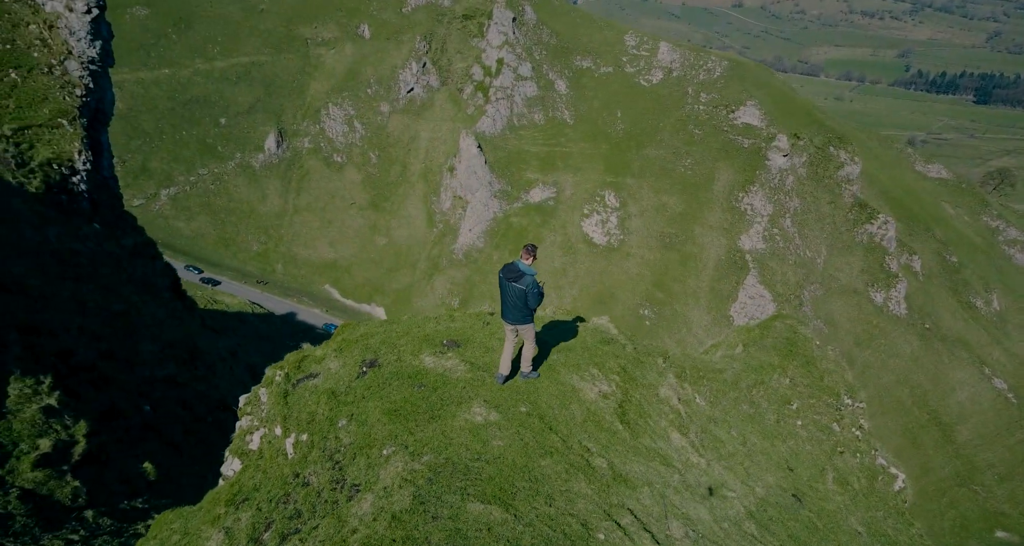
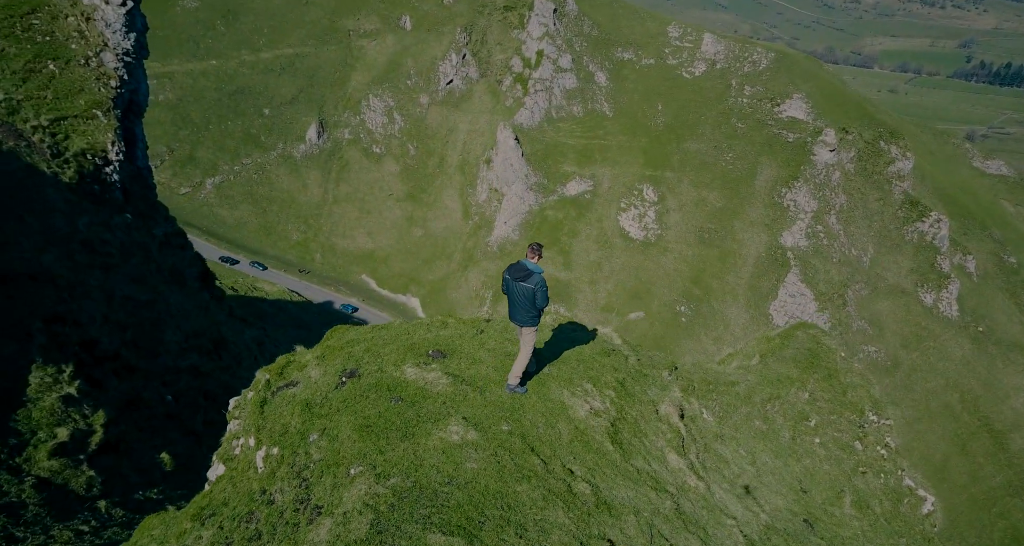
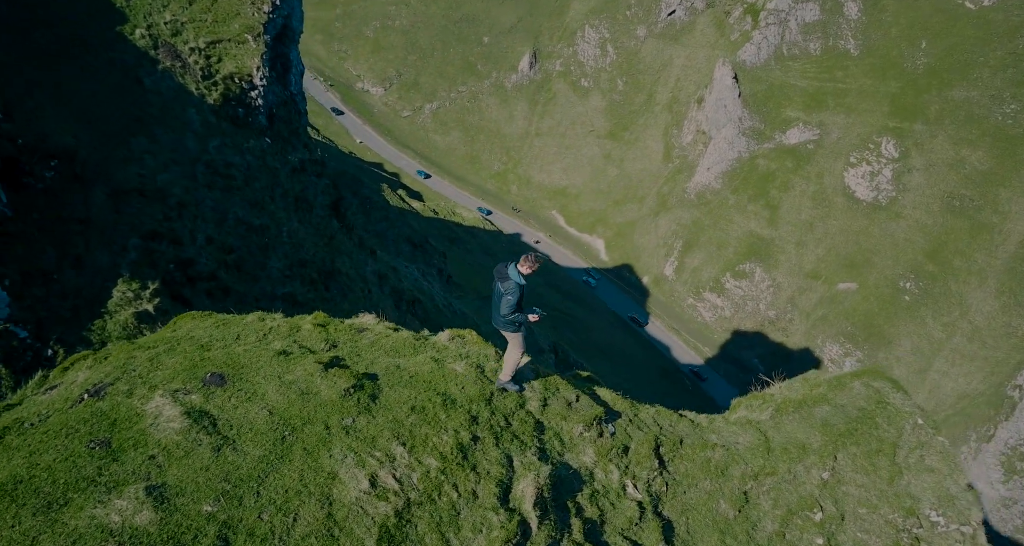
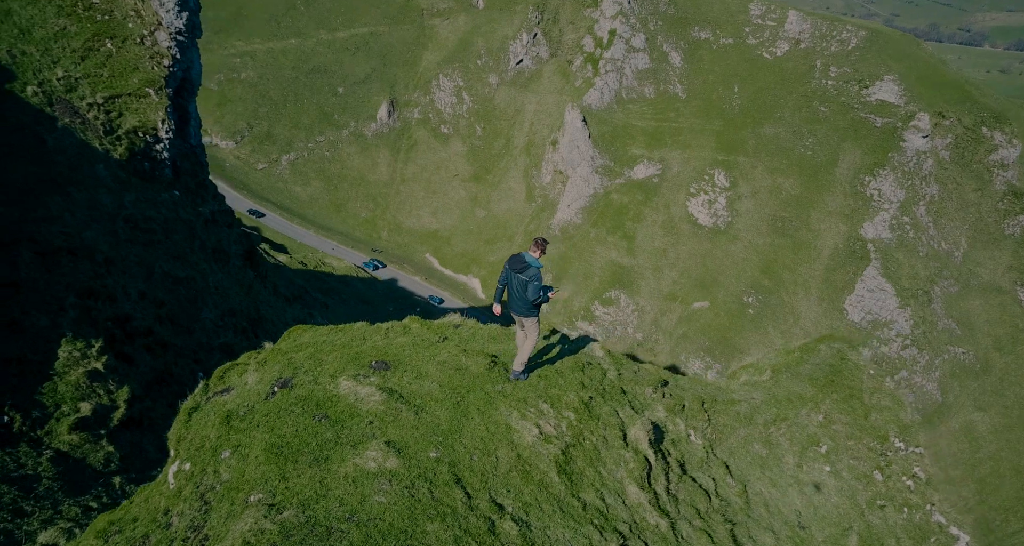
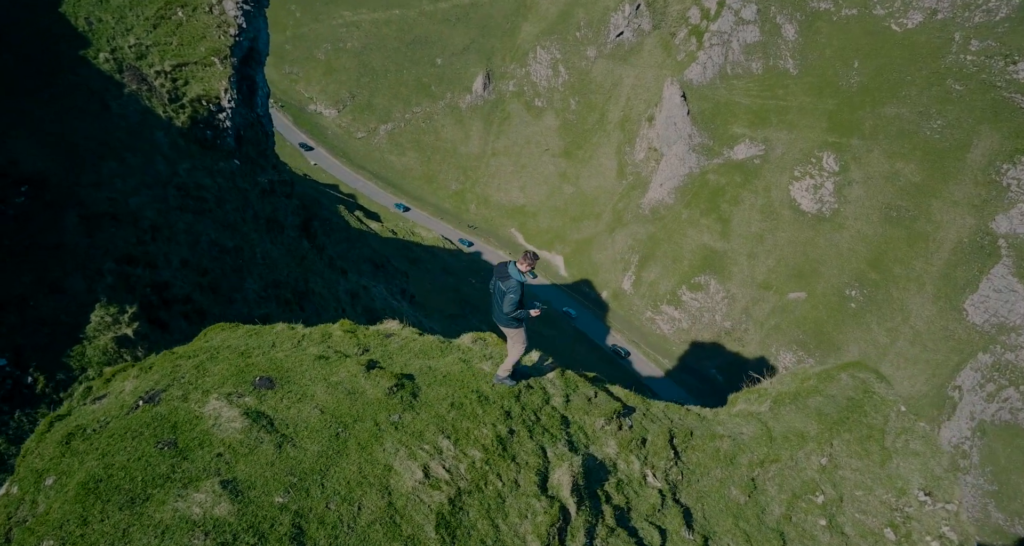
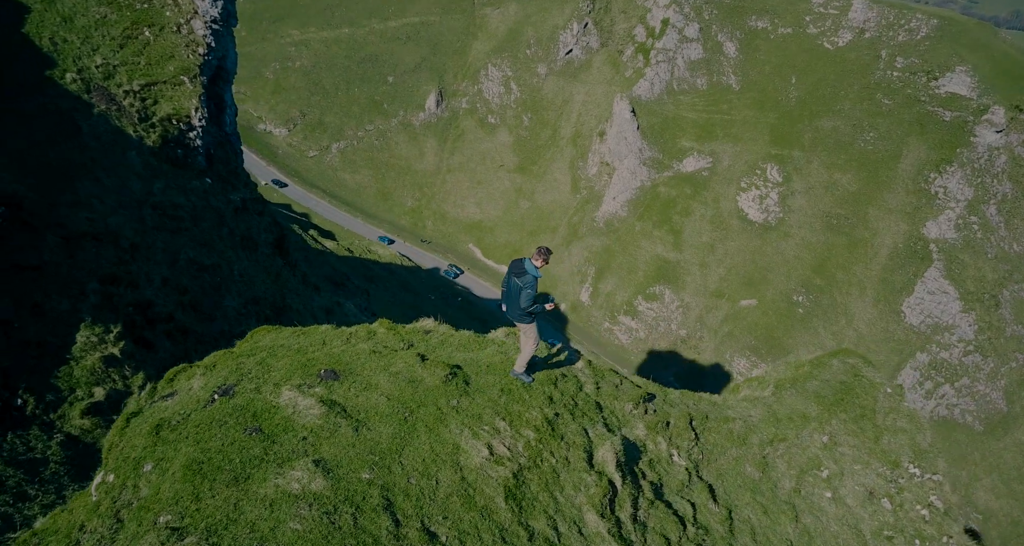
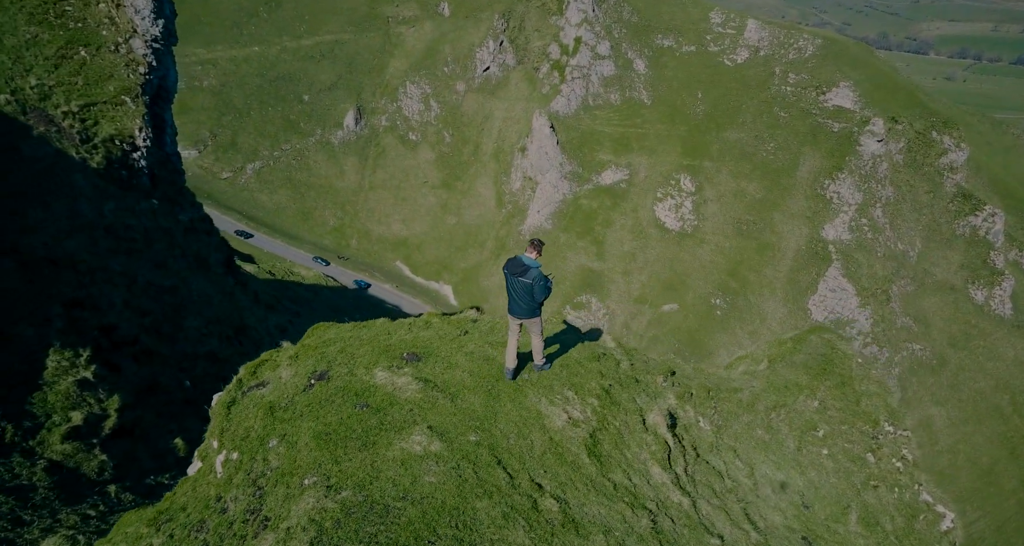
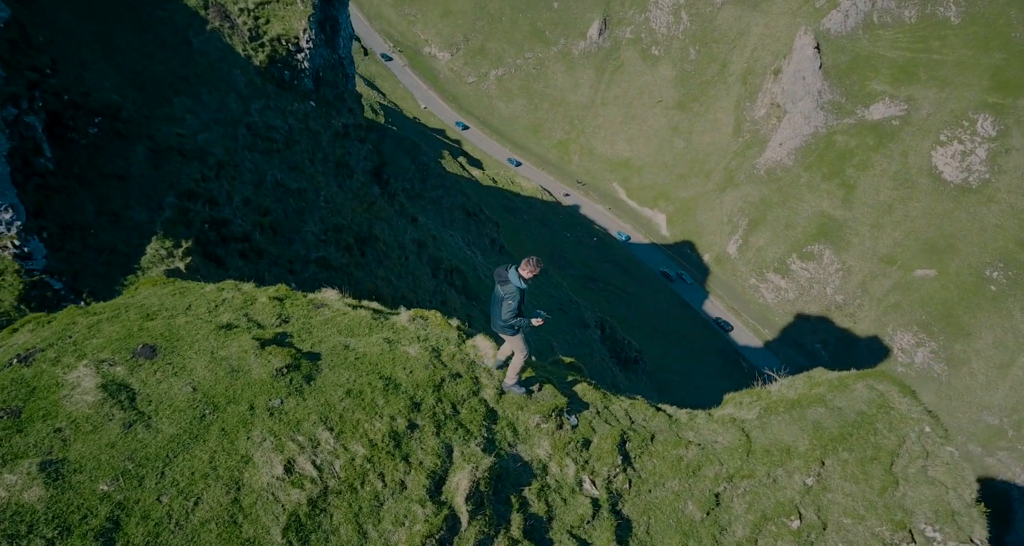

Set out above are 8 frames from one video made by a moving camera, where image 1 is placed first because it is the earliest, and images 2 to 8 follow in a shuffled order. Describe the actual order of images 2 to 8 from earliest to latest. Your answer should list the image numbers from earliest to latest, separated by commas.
2, 7, 4, 6, 5, 3, 8
